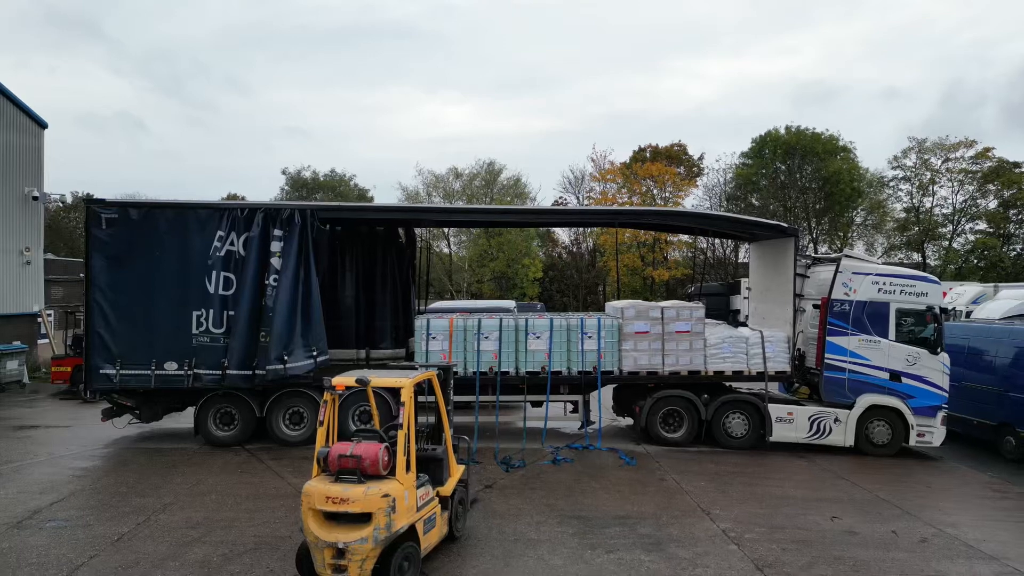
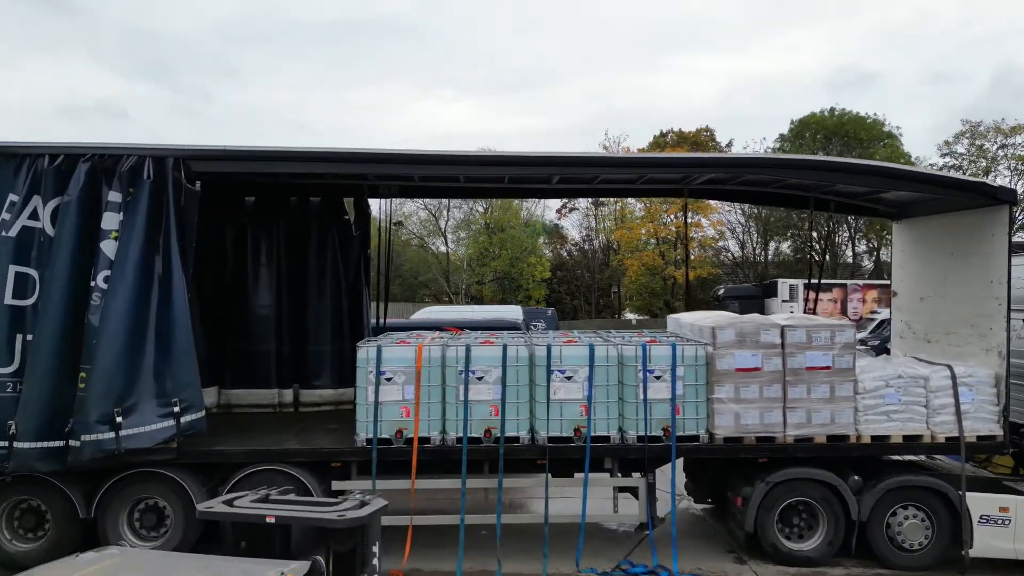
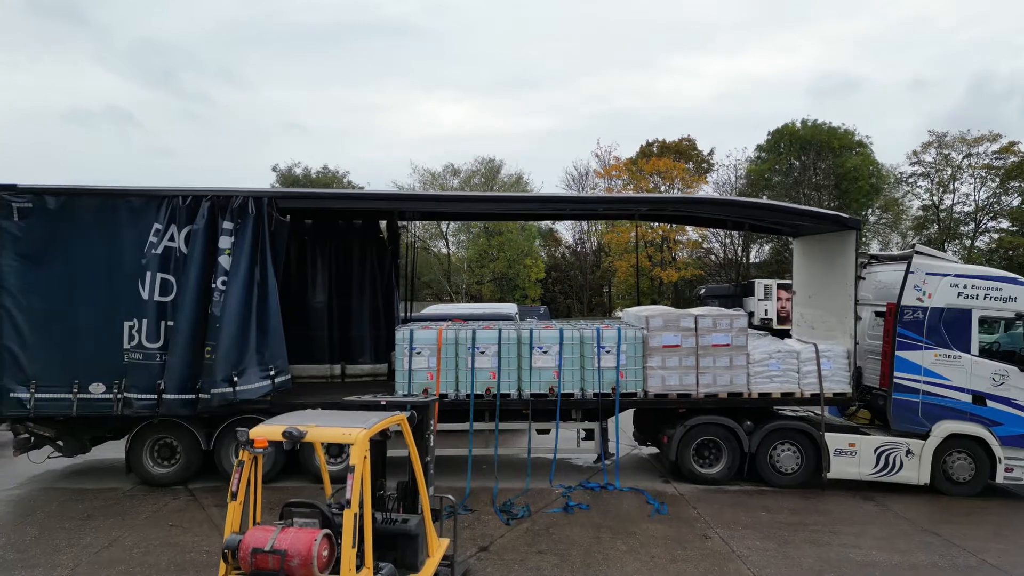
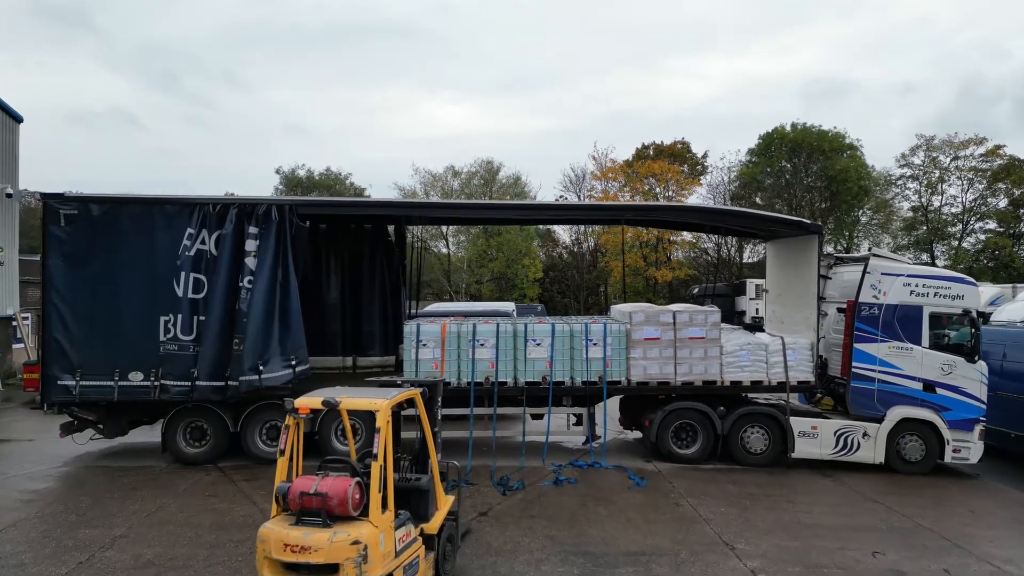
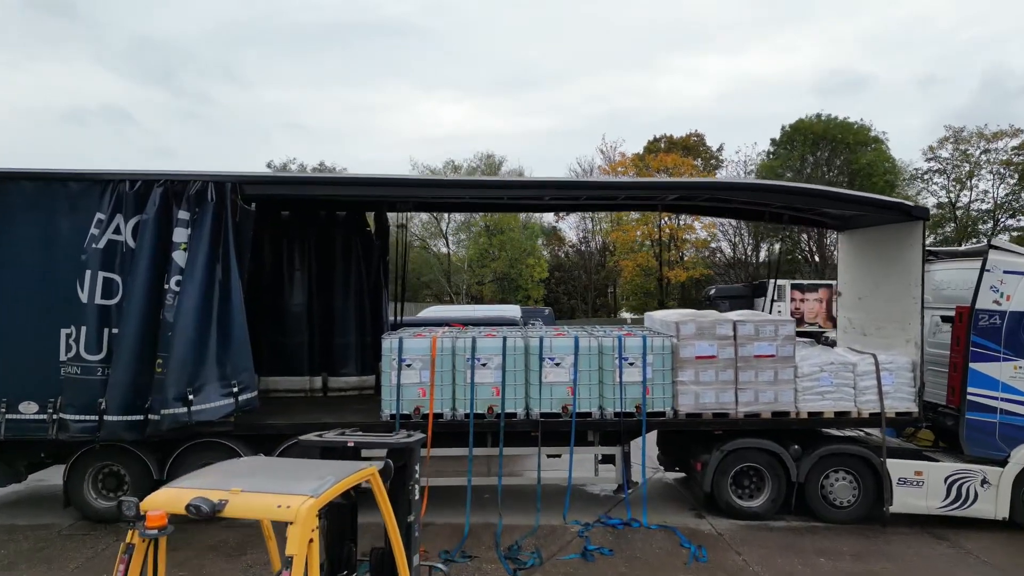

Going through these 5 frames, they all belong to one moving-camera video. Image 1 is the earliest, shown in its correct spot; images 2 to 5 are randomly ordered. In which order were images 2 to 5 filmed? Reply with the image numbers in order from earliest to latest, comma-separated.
4, 3, 5, 2
